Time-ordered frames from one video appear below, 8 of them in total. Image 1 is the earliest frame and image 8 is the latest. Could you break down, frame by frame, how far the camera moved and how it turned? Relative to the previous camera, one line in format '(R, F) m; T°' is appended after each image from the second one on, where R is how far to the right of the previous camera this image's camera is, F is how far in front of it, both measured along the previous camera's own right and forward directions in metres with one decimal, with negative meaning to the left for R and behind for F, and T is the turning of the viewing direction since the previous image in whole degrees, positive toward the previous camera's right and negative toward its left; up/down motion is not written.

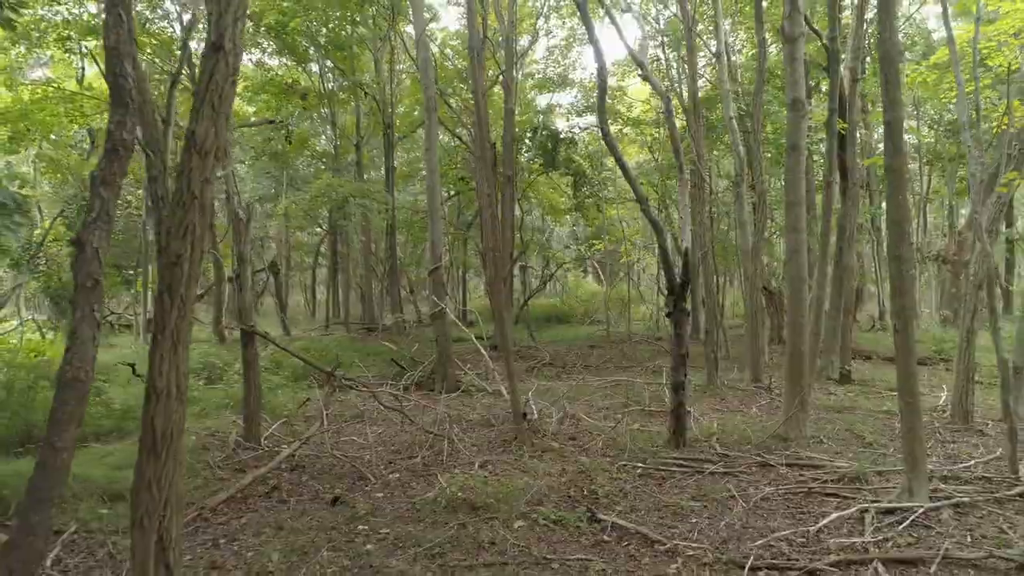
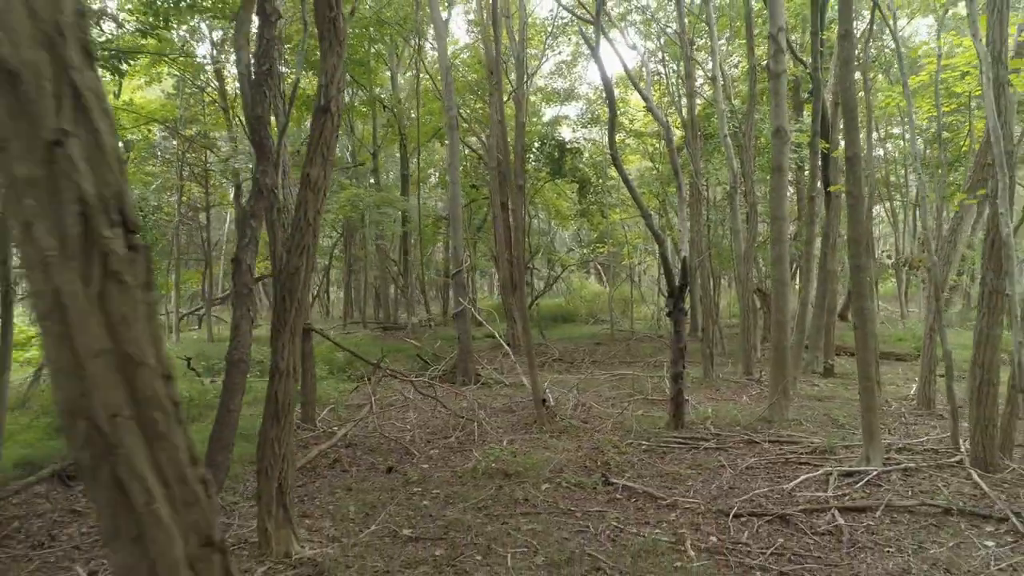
(-0.2, -0.9) m; 0°
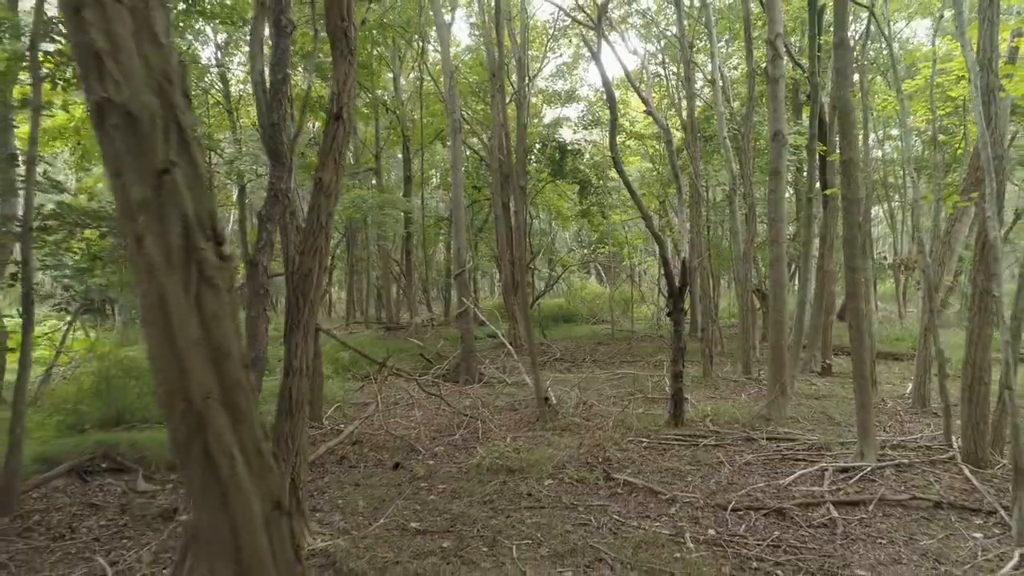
(0.0, -0.1) m; 0°
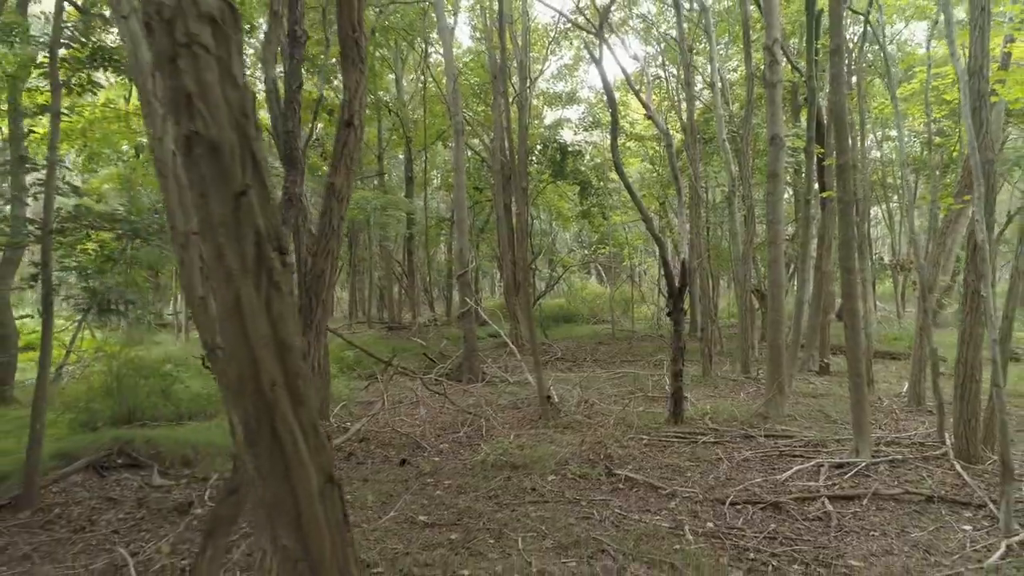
(0.0, -0.1) m; 0°
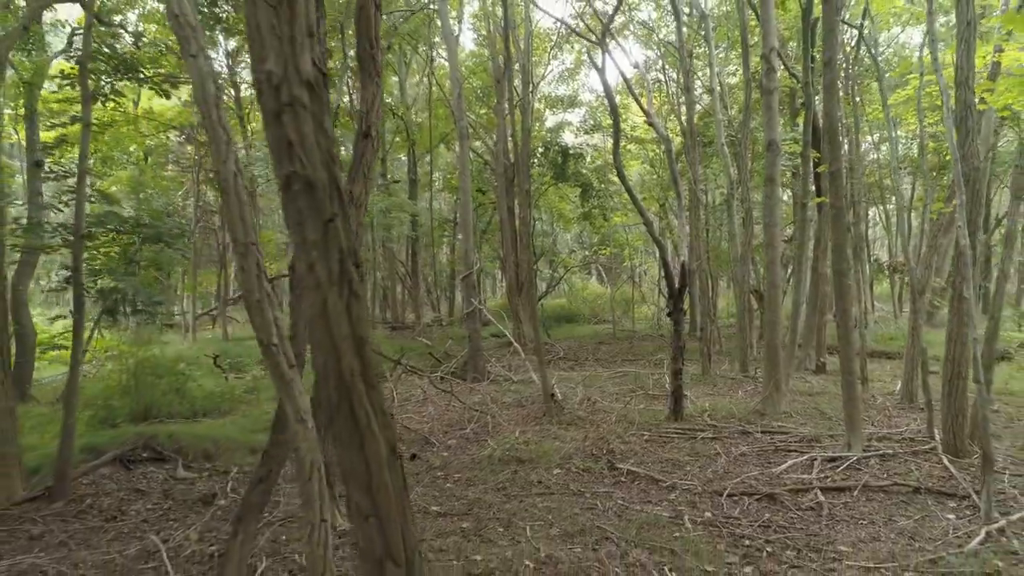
(-0.1, -0.2) m; 0°
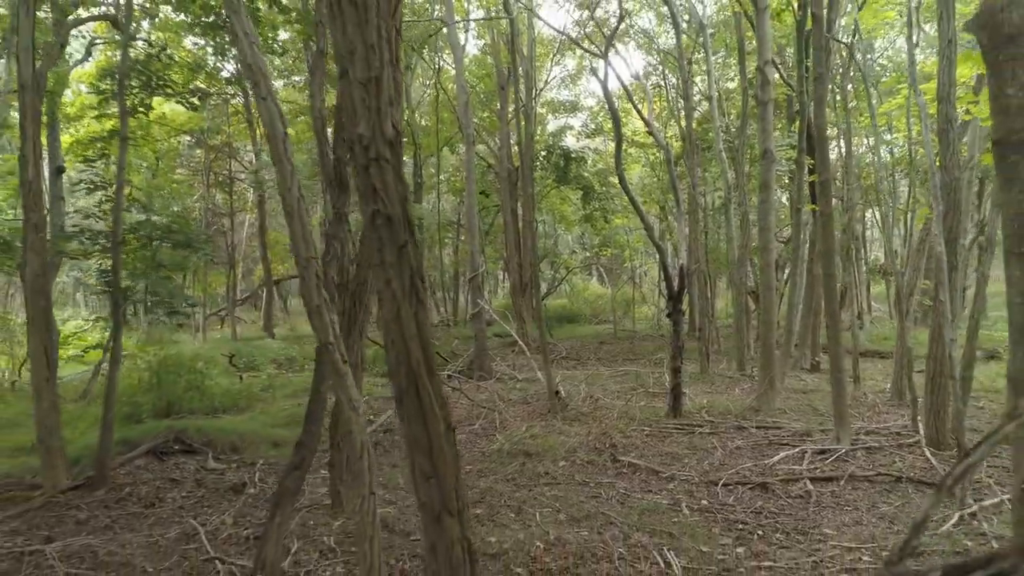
(-0.1, -0.4) m; 0°
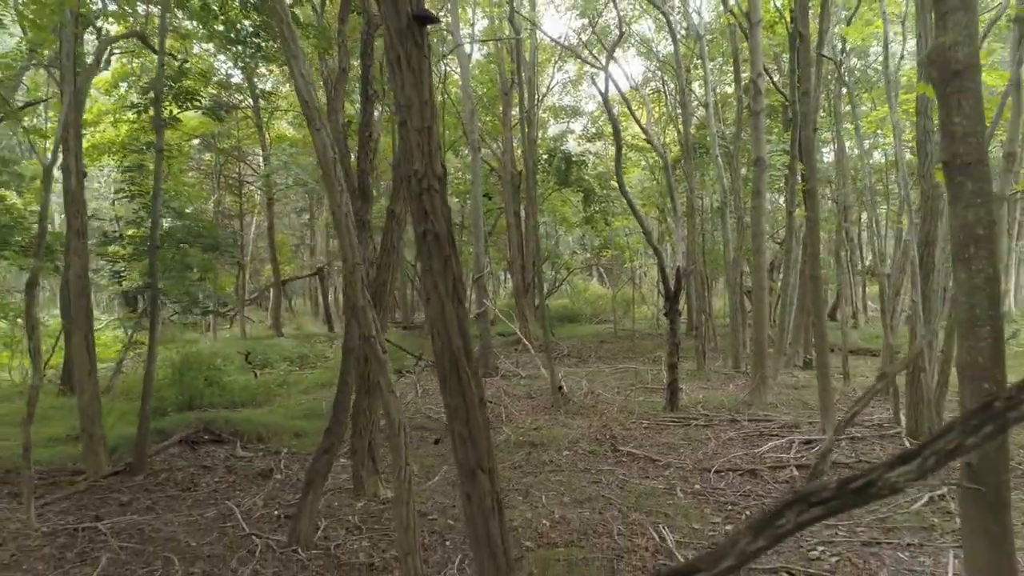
(-0.1, -0.4) m; 0°
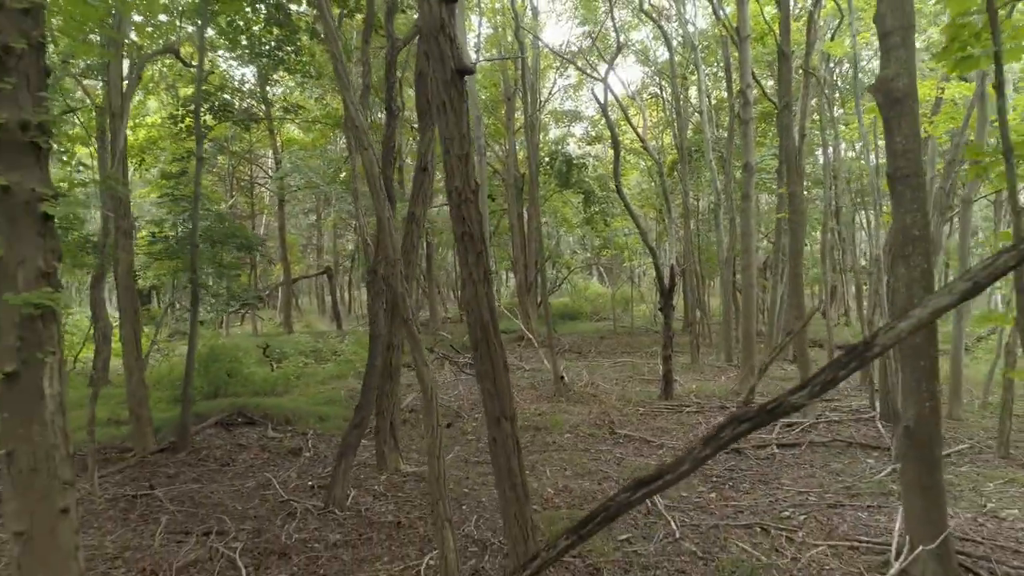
(-0.1, -0.6) m; 0°
